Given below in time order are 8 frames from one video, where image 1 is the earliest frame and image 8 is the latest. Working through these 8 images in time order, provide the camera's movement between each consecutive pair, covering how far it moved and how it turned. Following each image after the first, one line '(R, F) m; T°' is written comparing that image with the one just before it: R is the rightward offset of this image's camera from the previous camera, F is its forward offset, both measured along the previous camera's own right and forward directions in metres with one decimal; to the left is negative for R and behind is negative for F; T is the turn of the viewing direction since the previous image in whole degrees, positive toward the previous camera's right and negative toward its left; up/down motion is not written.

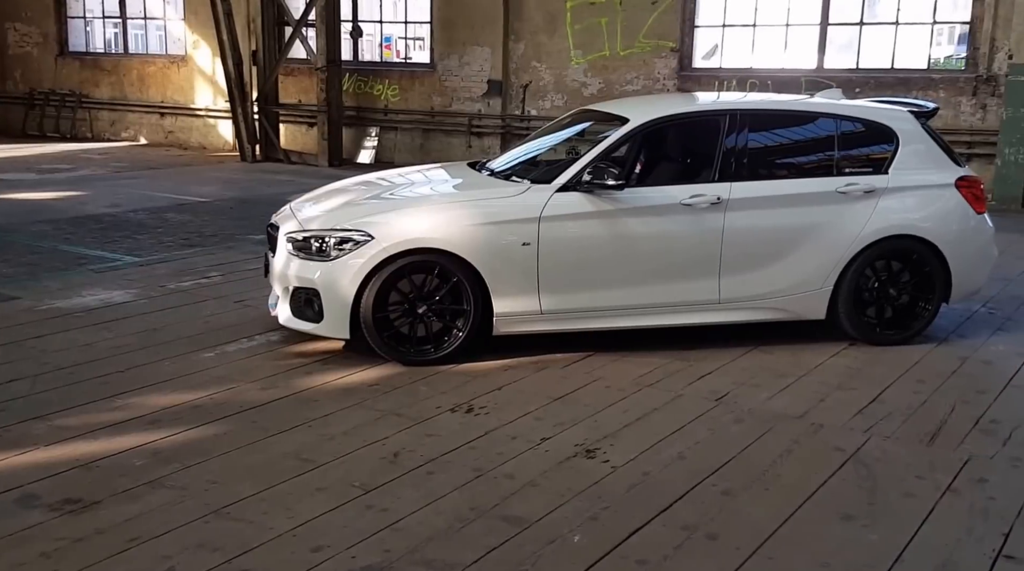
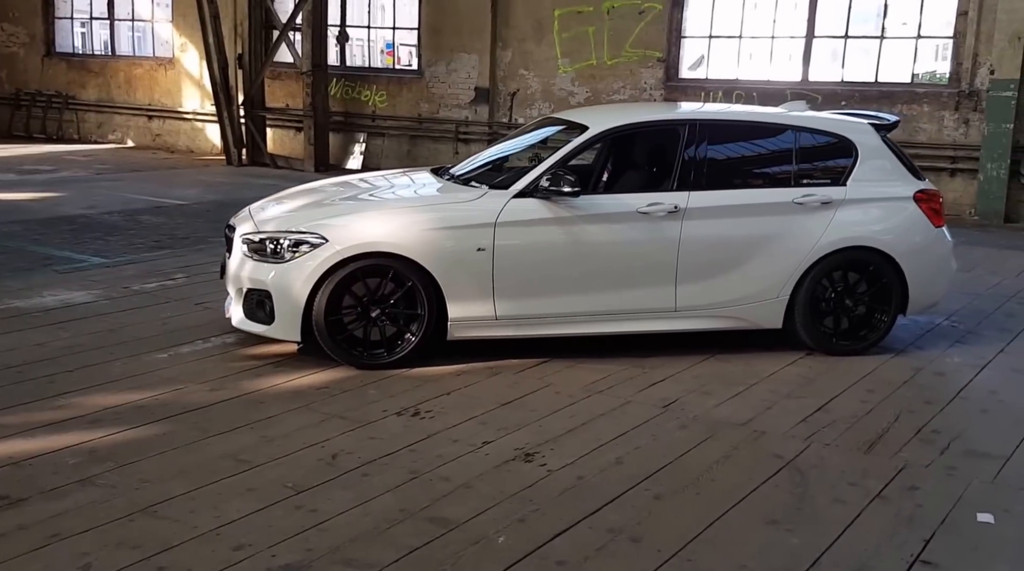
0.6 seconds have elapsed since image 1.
(+0.2, 0.0) m; 0°
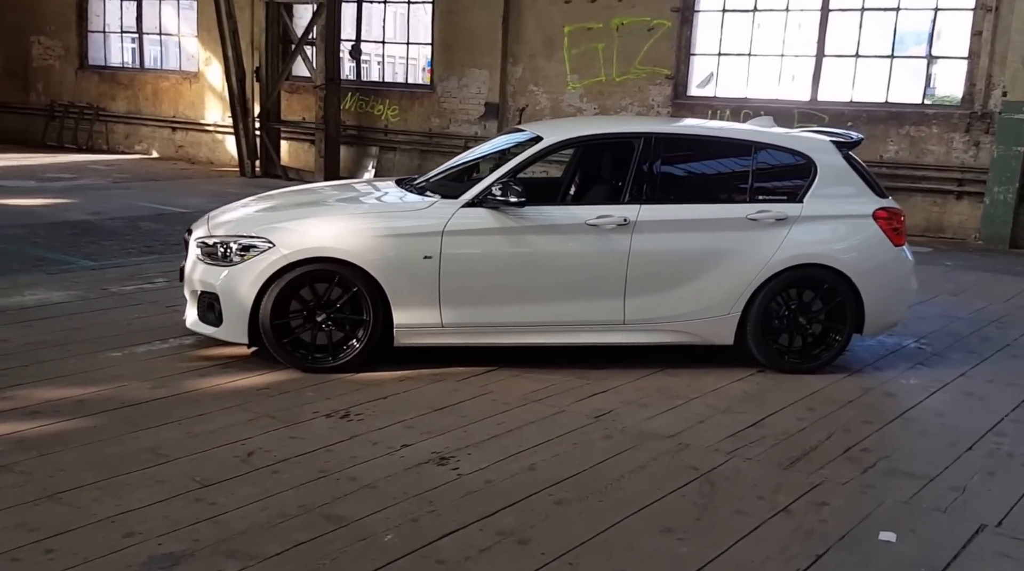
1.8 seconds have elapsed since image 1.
(+0.5, -0.1) m; -2°
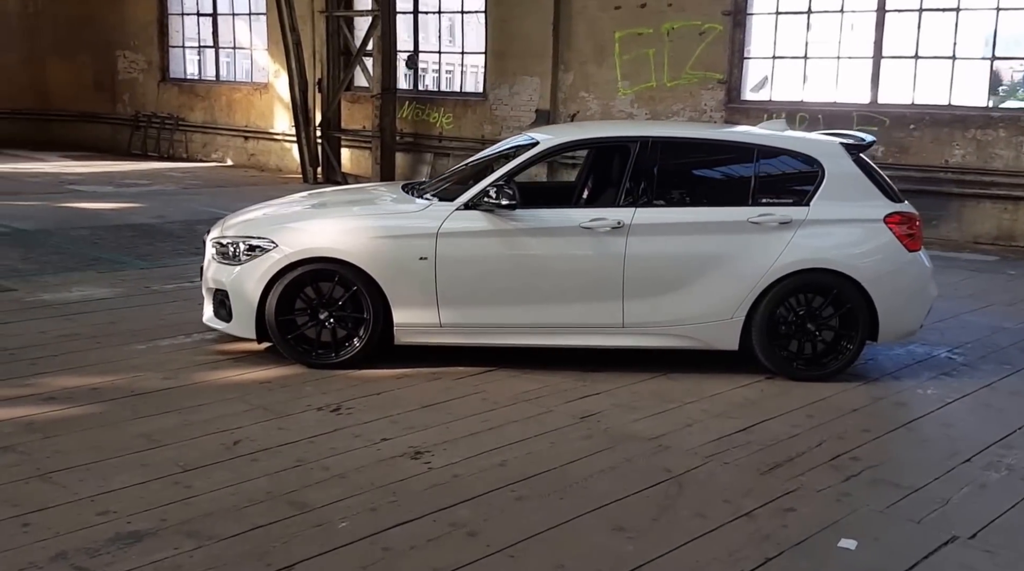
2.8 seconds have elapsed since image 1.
(+0.5, -0.1) m; -5°
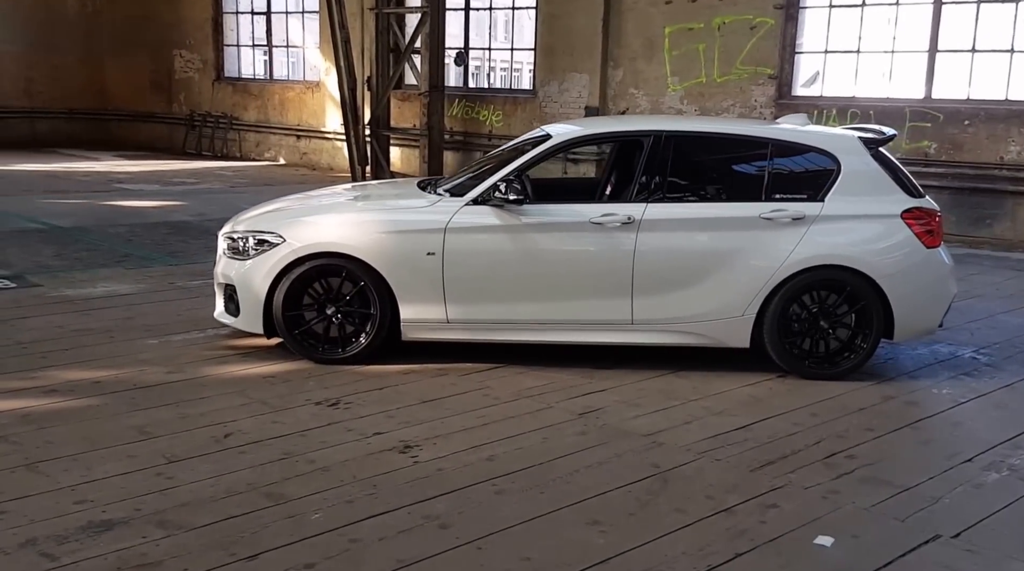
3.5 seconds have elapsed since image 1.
(+0.3, 0.0) m; -4°
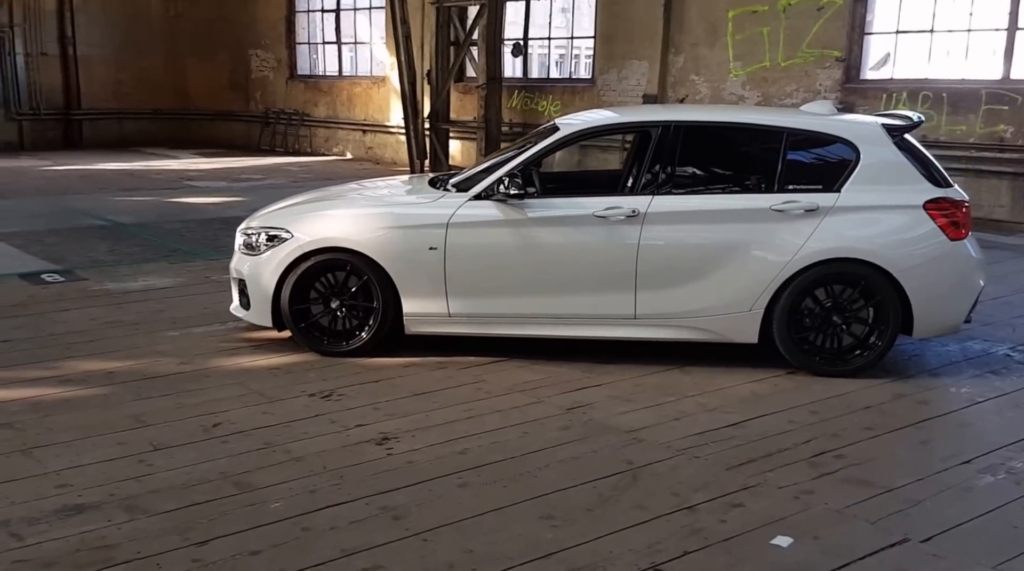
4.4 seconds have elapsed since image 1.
(+0.5, 0.0) m; -5°
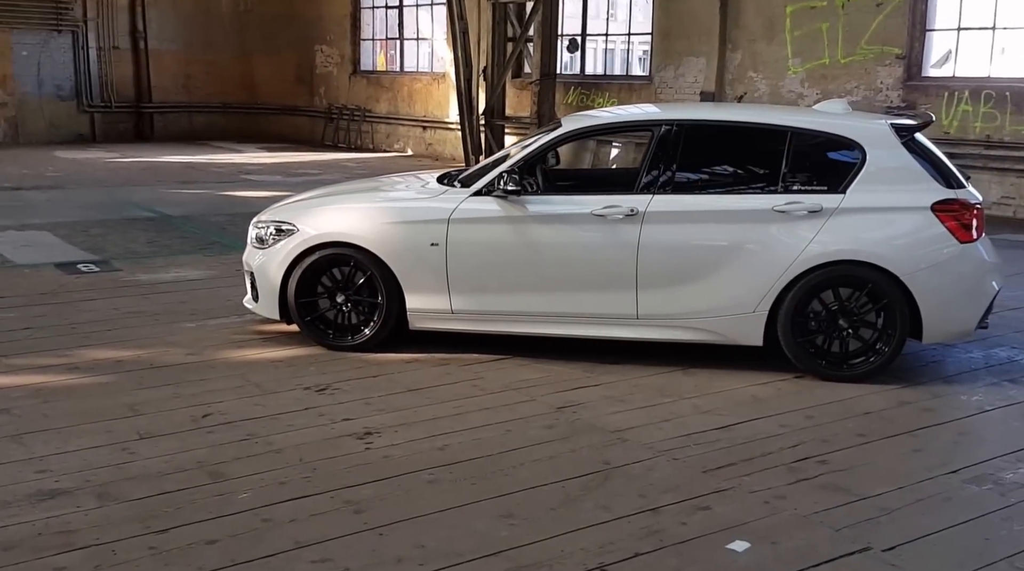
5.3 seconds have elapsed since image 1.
(+0.4, 0.0) m; -4°
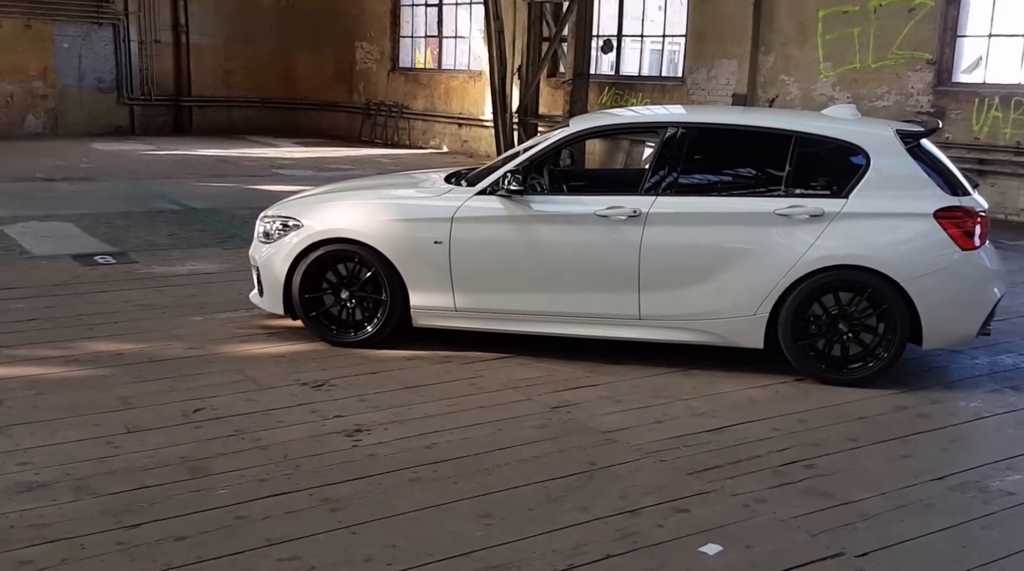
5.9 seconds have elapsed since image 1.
(+0.2, +0.1) m; -3°
